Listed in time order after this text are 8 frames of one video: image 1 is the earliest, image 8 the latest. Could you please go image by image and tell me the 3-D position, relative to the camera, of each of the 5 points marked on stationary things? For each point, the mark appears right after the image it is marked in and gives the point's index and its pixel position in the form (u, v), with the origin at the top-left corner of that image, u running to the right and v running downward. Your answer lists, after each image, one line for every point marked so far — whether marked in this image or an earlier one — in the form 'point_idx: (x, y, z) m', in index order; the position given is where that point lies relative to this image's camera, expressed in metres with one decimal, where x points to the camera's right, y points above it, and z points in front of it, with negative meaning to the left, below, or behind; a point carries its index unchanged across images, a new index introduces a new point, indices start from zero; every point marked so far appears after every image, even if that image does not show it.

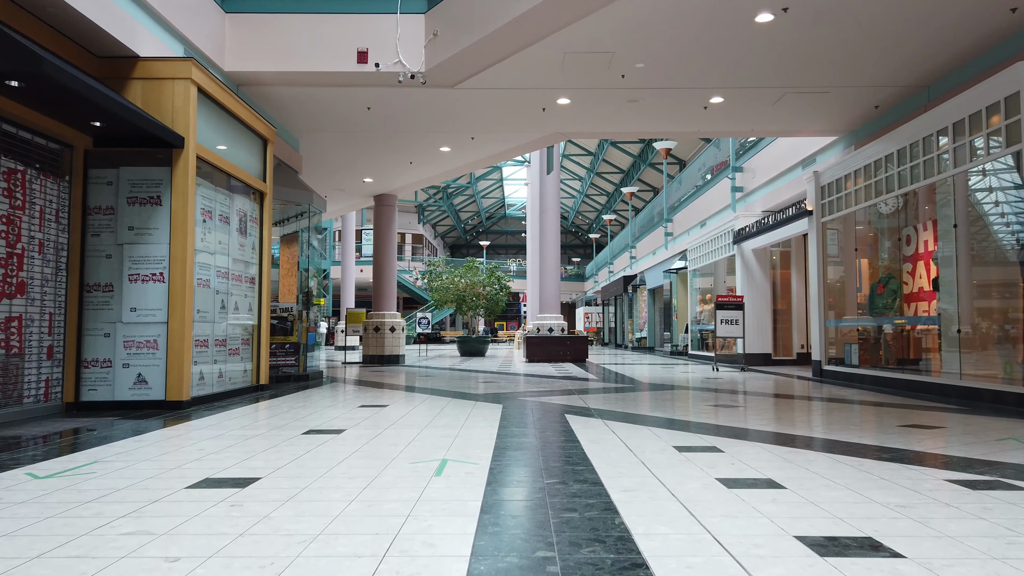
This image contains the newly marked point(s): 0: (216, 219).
0: (-2.8, +0.7, +7.2) m
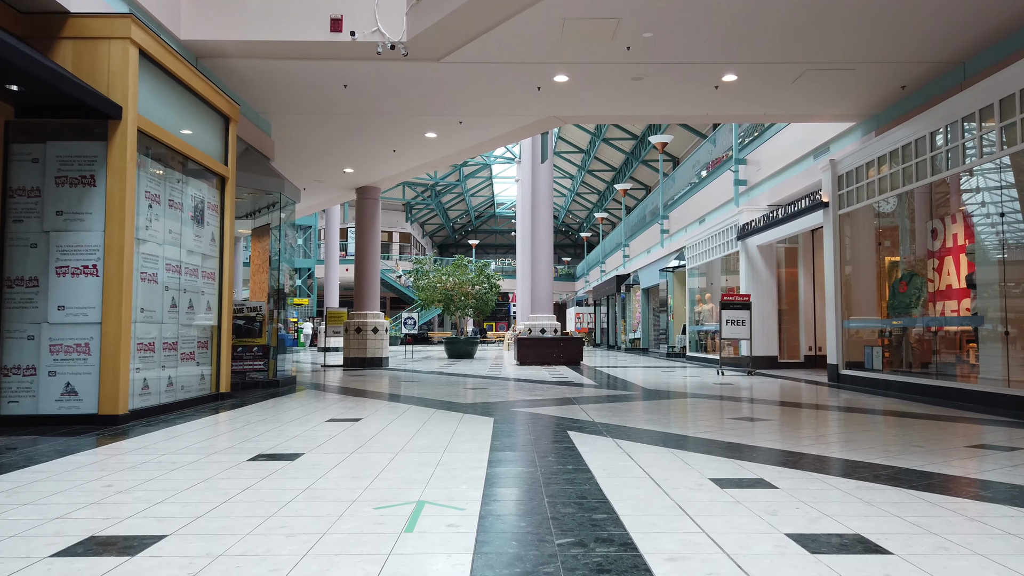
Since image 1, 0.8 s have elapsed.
0: (-2.9, +0.7, +6.3) m
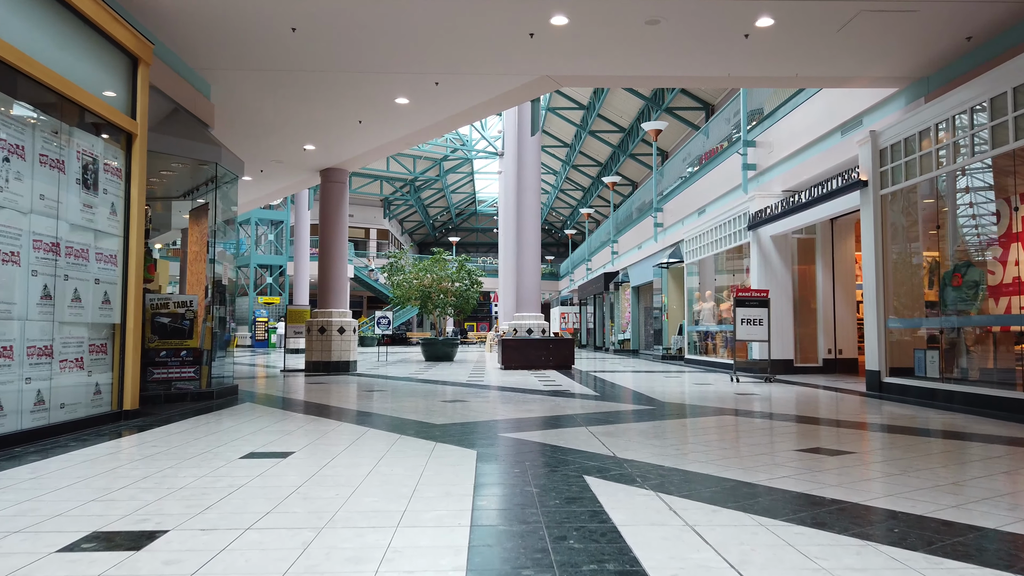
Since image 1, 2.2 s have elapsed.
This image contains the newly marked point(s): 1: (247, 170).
0: (-2.9, +0.8, +4.7) m
1: (-4.5, +2.0, +12.8) m
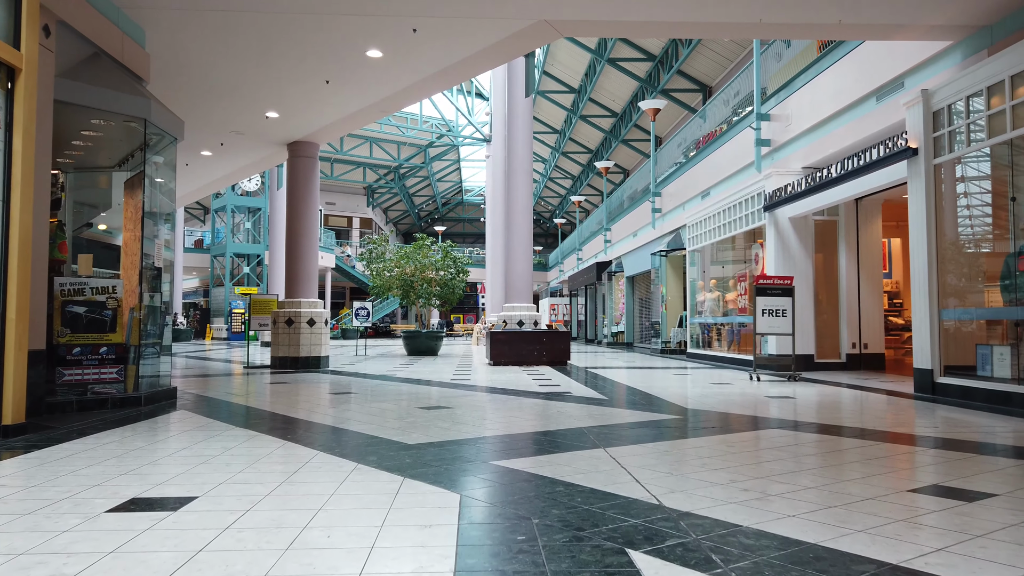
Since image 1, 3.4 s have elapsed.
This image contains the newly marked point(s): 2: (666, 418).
0: (-3.0, +0.9, +3.4) m
1: (-4.7, +2.2, +11.4) m
2: (+1.4, -1.1, +6.9) m
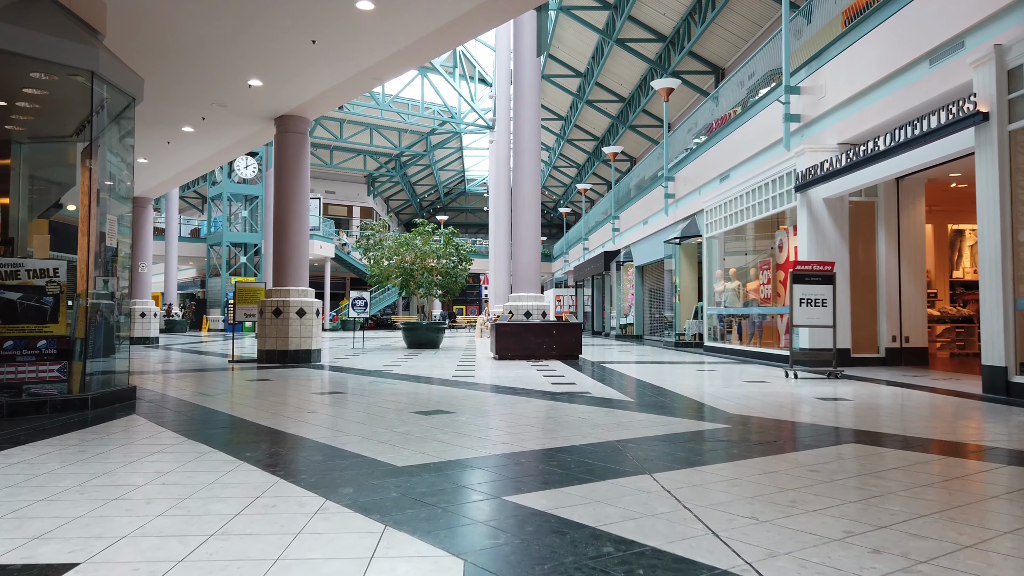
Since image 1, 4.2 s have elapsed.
0: (-2.9, +1.0, +2.5) m
1: (-4.6, +2.4, +10.5) m
2: (+1.5, -1.0, +6.0) m
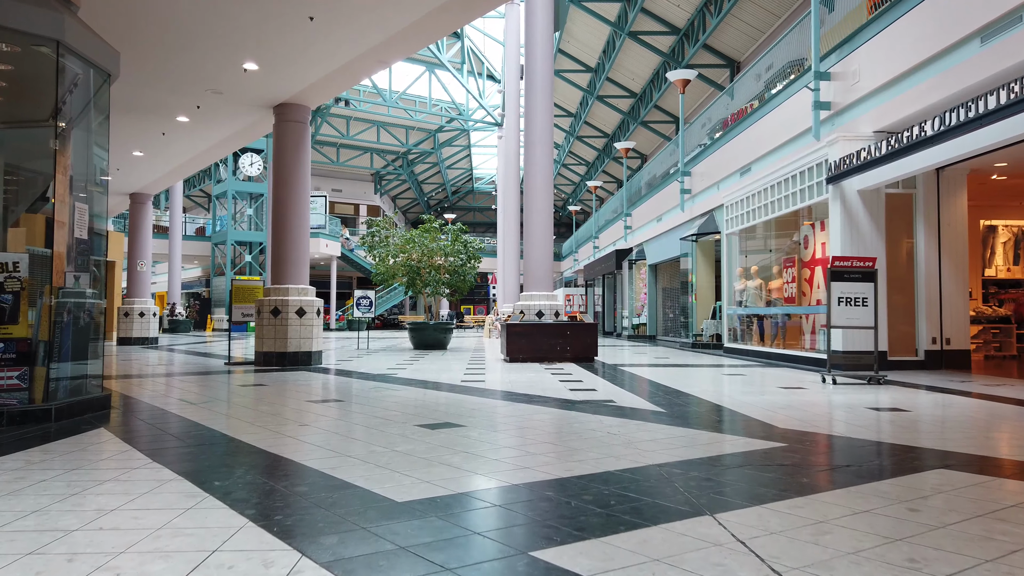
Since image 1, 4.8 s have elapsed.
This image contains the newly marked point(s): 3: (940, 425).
0: (-2.8, +1.0, +1.9) m
1: (-4.4, +2.4, +10.0) m
2: (+1.6, -1.0, +5.4) m
3: (+3.3, -1.1, +5.9) m
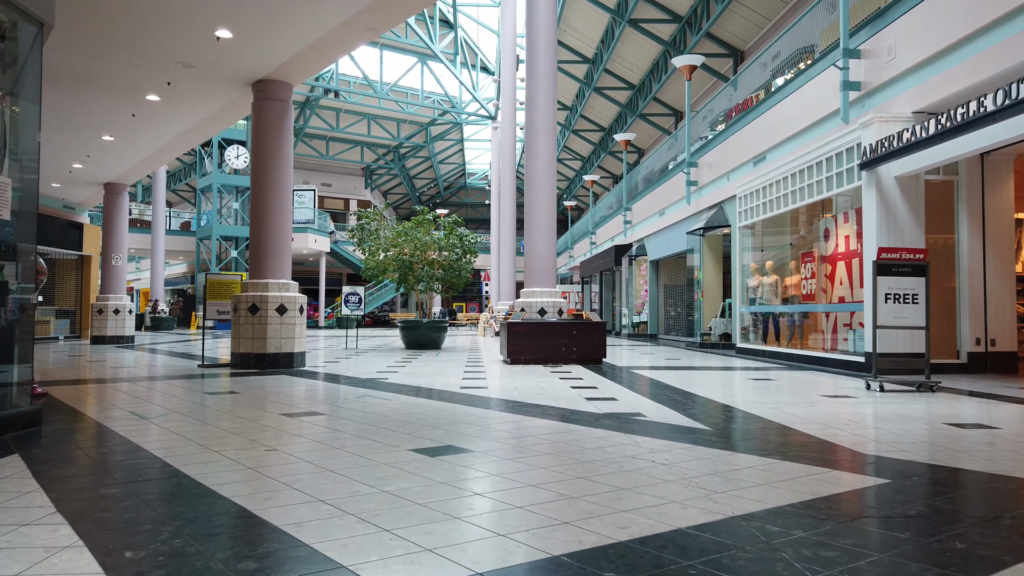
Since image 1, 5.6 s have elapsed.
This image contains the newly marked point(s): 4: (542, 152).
0: (-2.7, +1.0, +1.0) m
1: (-4.4, +2.5, +9.0) m
2: (+1.7, -1.0, +4.5) m
3: (+3.4, -1.0, +5.0) m
4: (+0.5, +2.1, +11.7) m
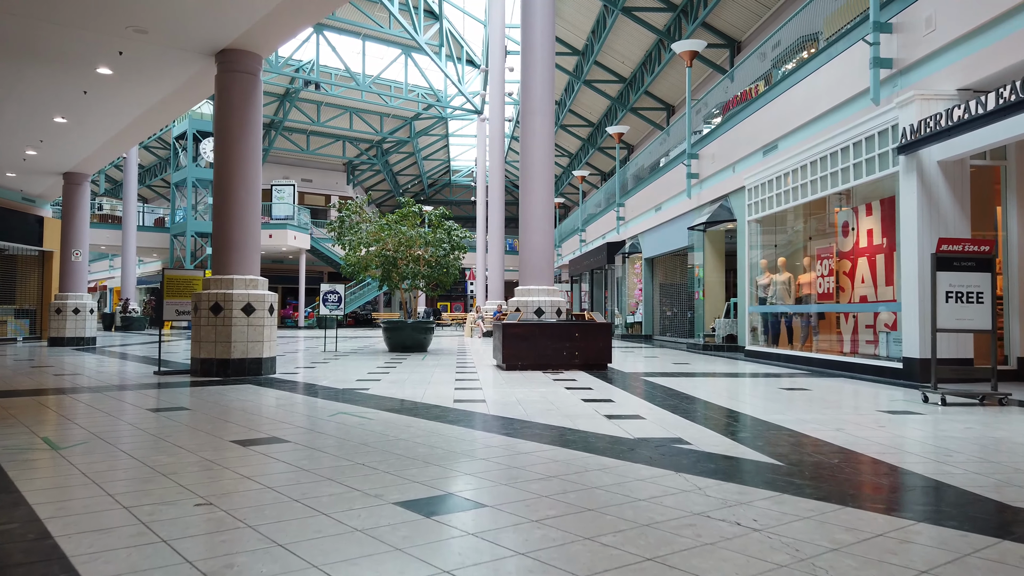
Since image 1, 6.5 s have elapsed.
0: (-2.5, +1.1, 0.0) m
1: (-4.4, +2.5, +8.0) m
2: (+1.7, -0.9, +3.6) m
3: (+3.4, -1.0, +4.2) m
4: (+0.4, +2.1, +10.7) m
